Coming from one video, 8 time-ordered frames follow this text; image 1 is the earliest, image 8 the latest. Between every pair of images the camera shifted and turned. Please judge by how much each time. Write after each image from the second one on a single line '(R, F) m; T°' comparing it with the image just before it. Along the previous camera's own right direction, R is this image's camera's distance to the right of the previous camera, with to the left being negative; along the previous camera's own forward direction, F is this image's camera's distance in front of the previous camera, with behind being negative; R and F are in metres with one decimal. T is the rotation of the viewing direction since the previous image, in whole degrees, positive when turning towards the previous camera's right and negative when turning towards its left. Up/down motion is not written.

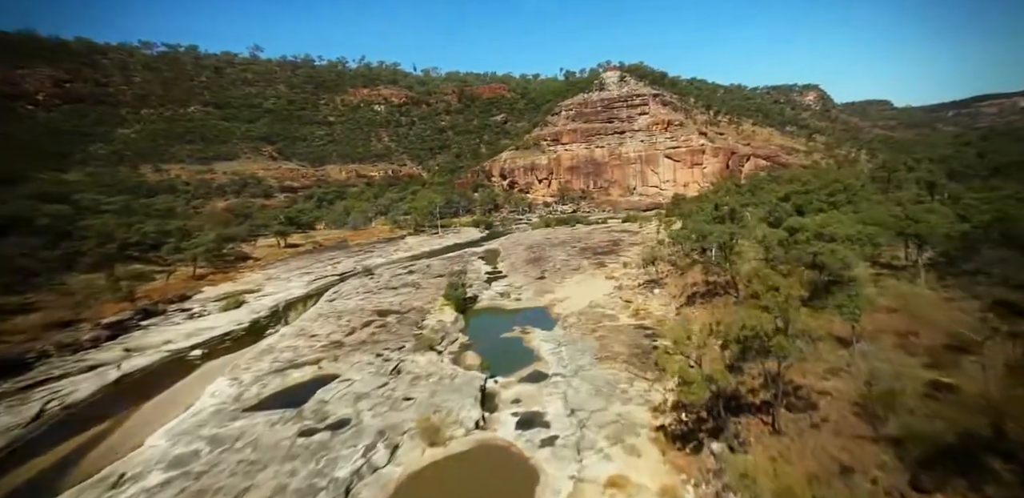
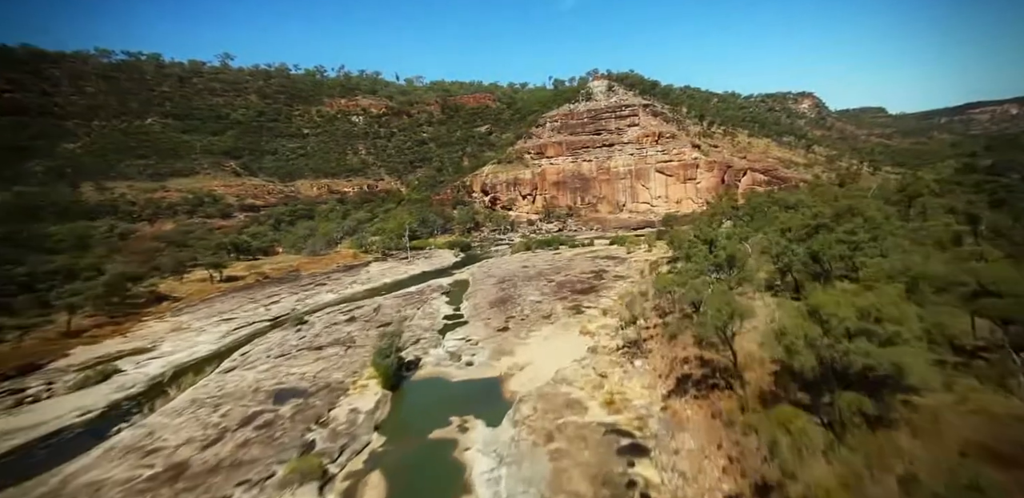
(+1.9, +4.4) m; +1°
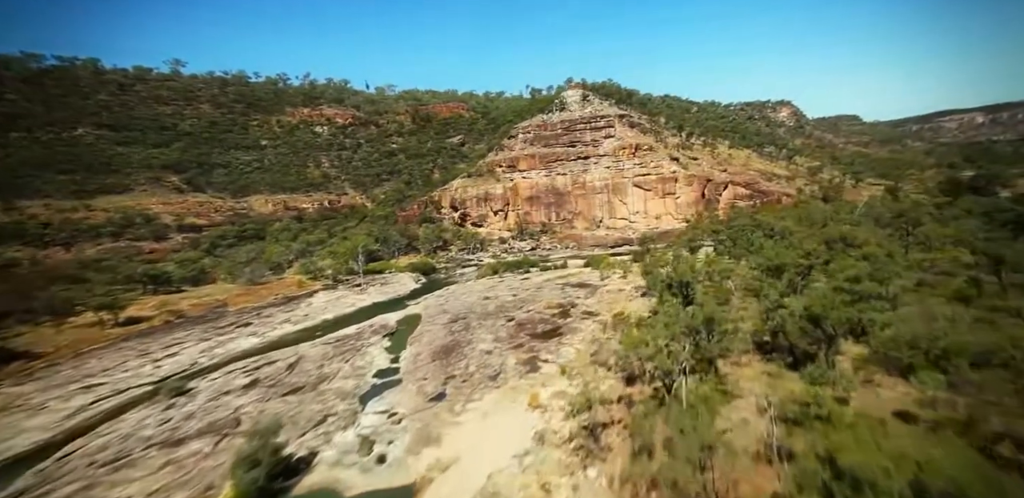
(+2.1, +4.0) m; +2°
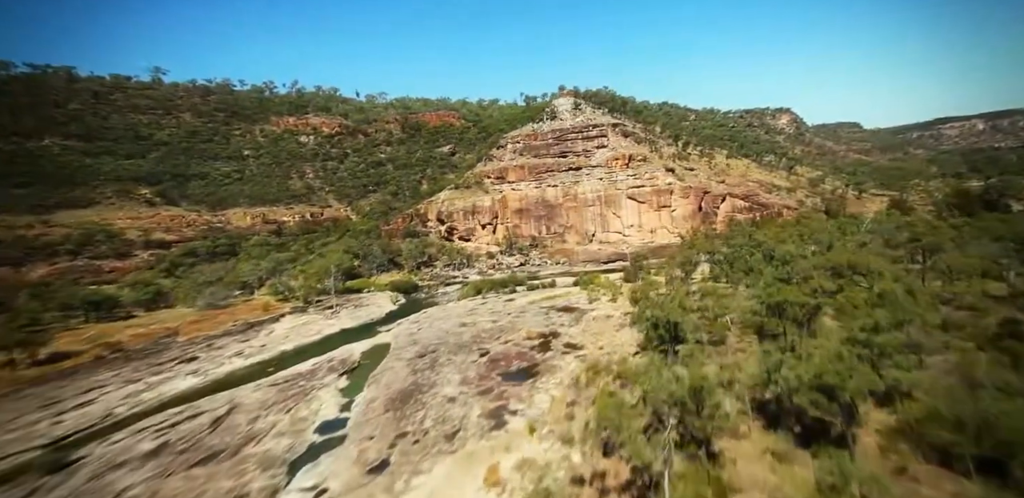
(+1.5, +2.7) m; 0°
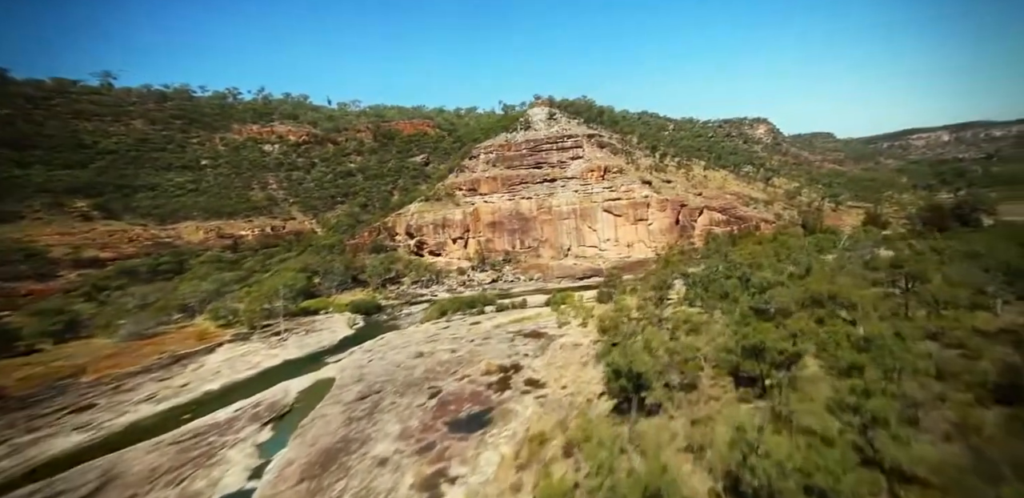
(+1.6, +2.5) m; +2°
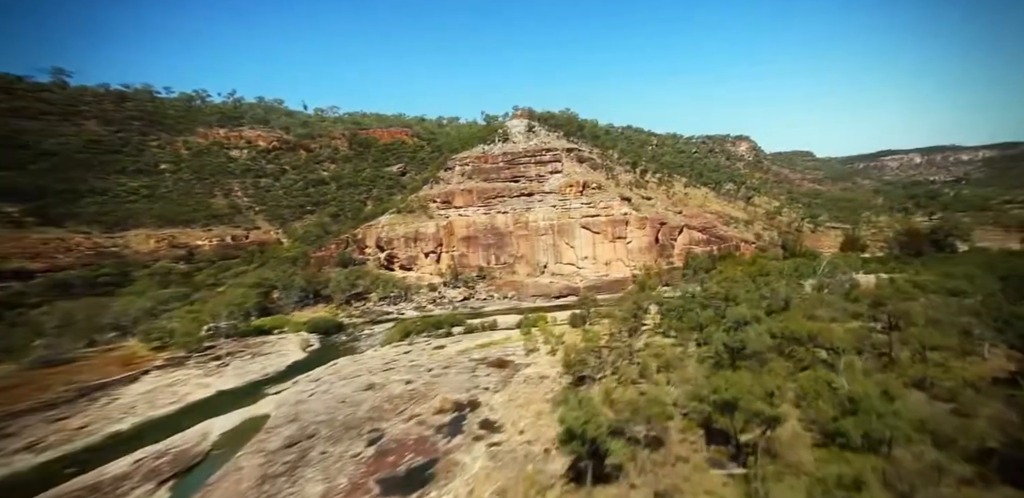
(+1.5, +2.2) m; +2°
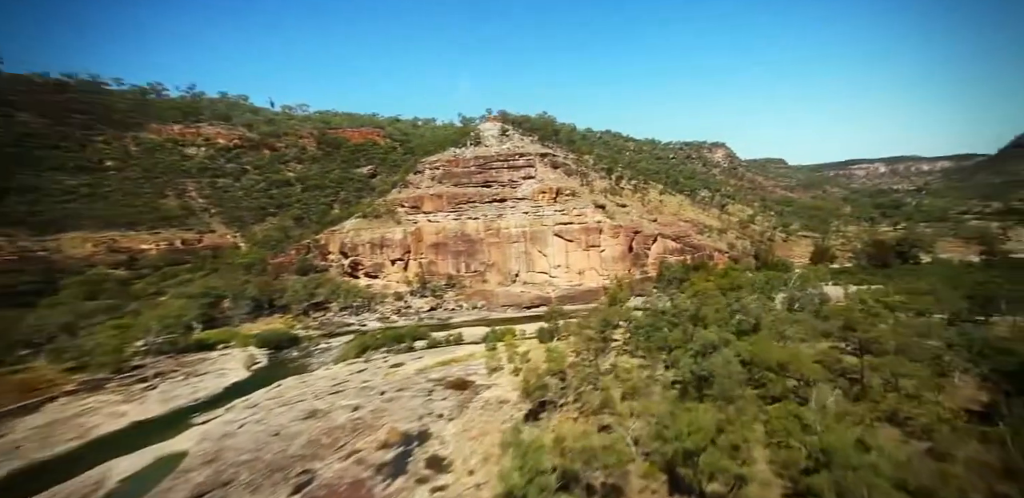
(+1.3, +1.9) m; +3°
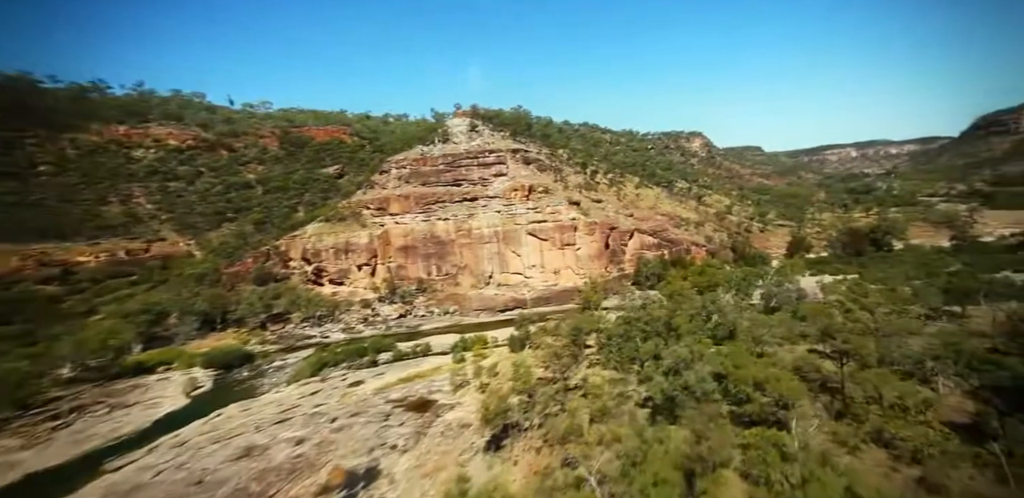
(+1.5, +2.2) m; +2°
